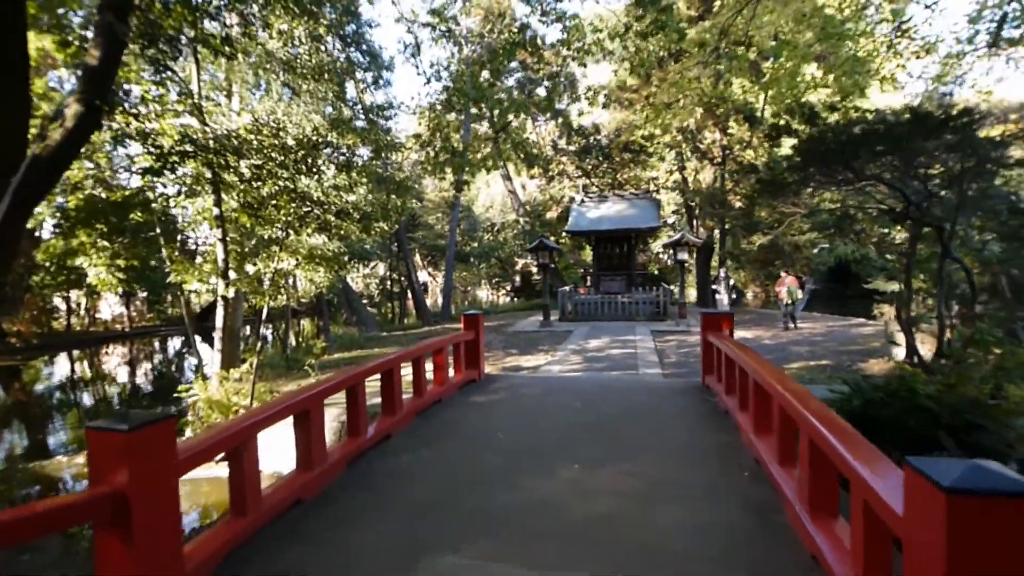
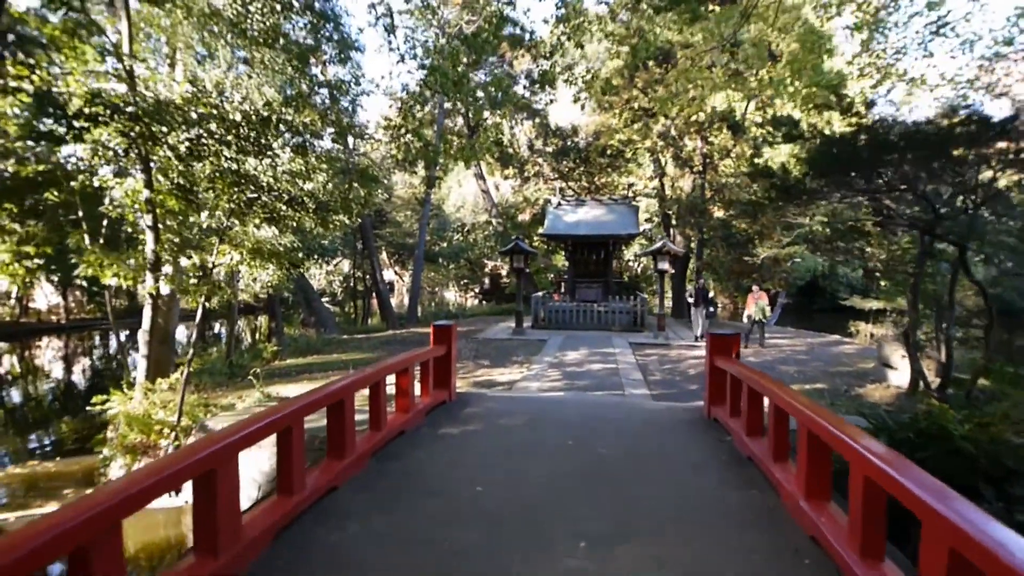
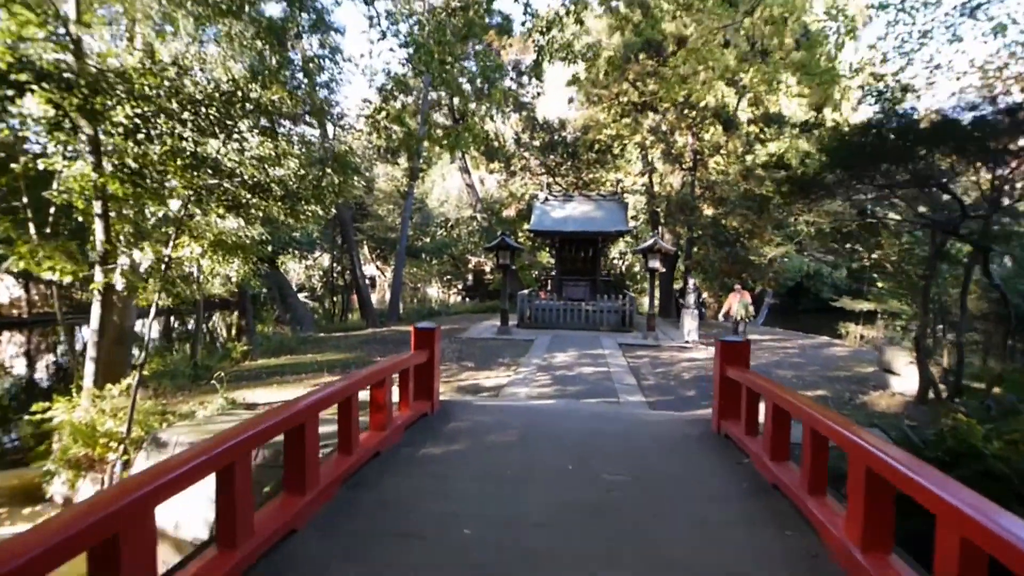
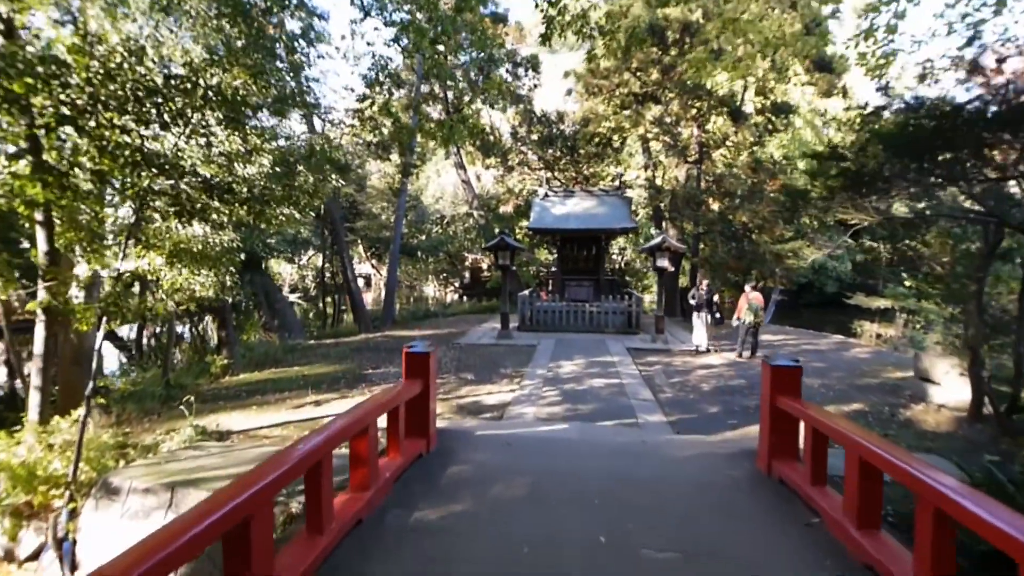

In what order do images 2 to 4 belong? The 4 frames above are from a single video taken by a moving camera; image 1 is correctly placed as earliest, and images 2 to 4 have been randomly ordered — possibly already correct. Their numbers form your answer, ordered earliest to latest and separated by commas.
2, 3, 4
